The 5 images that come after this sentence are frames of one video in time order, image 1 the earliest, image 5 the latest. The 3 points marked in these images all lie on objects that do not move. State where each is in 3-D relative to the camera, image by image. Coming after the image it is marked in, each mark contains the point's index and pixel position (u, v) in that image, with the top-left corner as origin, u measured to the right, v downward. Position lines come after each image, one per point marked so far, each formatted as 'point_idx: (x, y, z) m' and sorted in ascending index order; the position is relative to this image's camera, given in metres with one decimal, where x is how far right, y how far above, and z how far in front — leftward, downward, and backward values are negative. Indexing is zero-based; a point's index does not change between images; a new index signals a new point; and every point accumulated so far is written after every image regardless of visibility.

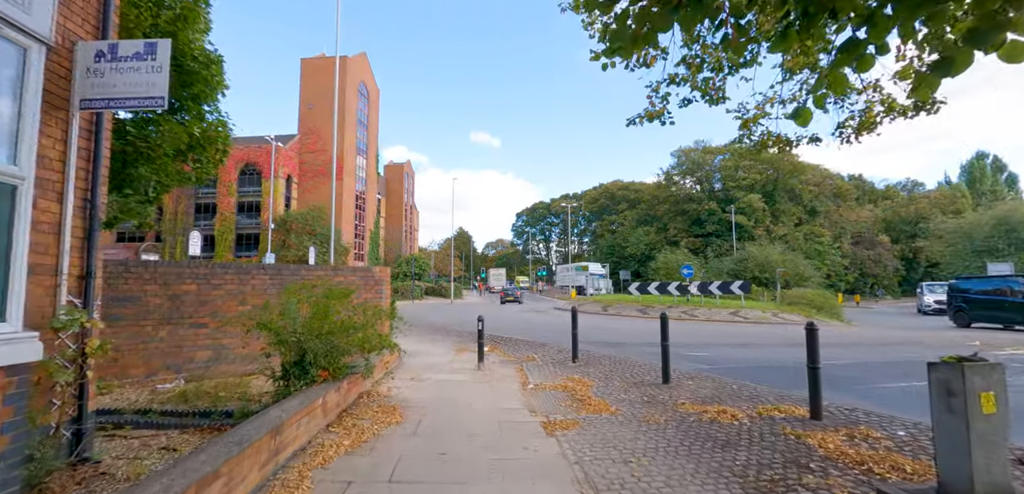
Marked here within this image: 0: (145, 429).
0: (-3.8, -1.9, +4.9) m
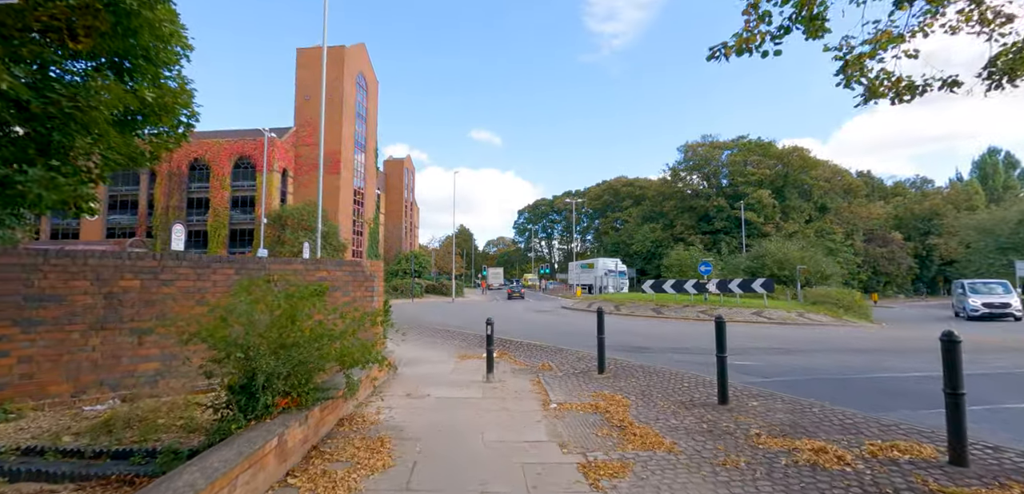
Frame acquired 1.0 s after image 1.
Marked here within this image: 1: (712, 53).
0: (-3.6, -1.7, +3.5) m
1: (+1.6, +1.5, +3.7) m
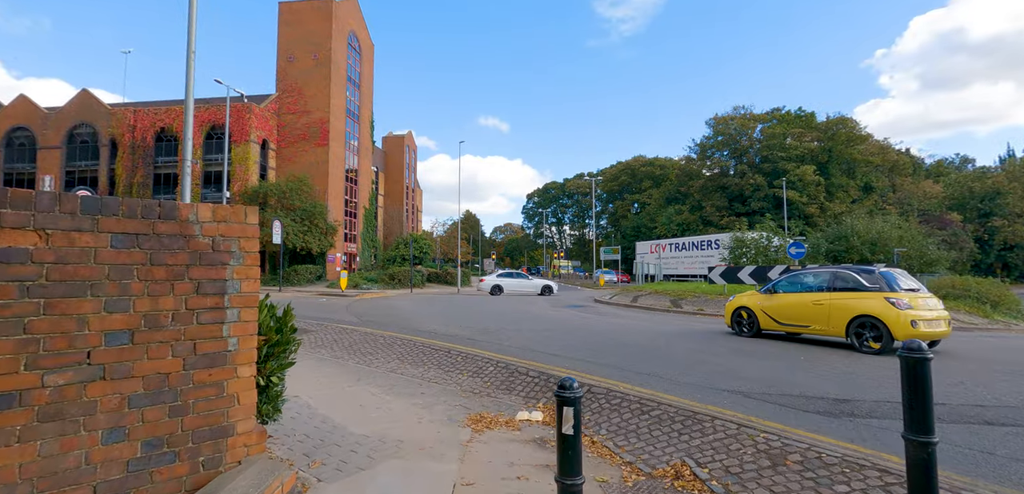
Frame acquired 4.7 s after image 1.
0: (-3.0, -1.4, -1.8) m
1: (+2.2, +1.9, -1.6) m
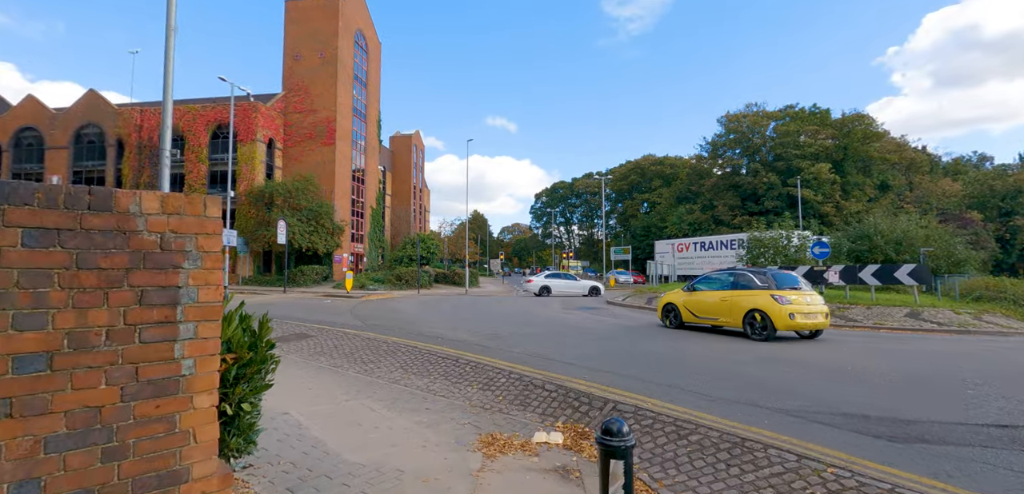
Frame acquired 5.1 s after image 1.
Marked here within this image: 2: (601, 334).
0: (-2.9, -1.4, -2.3) m
1: (+2.2, +1.9, -2.3) m
2: (+2.1, -2.0, +11.0) m
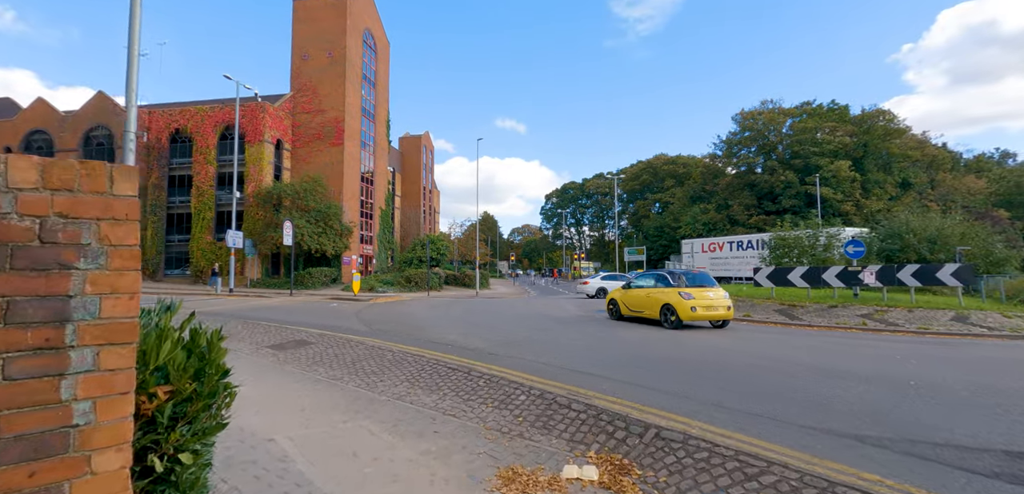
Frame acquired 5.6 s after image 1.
0: (-2.9, -1.3, -3.0) m
1: (+2.3, +2.0, -3.0) m
2: (+2.4, -2.0, +10.2) m
